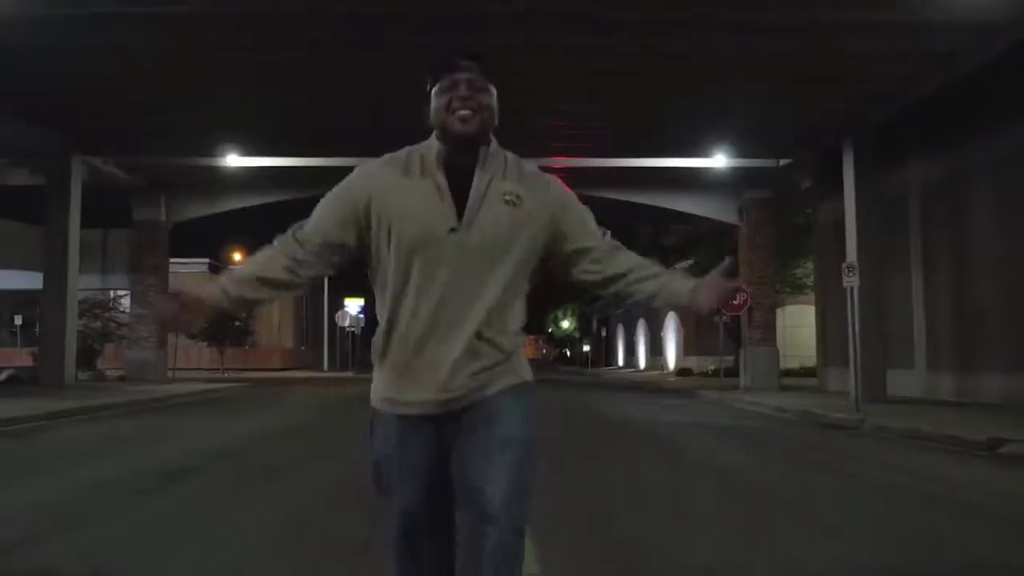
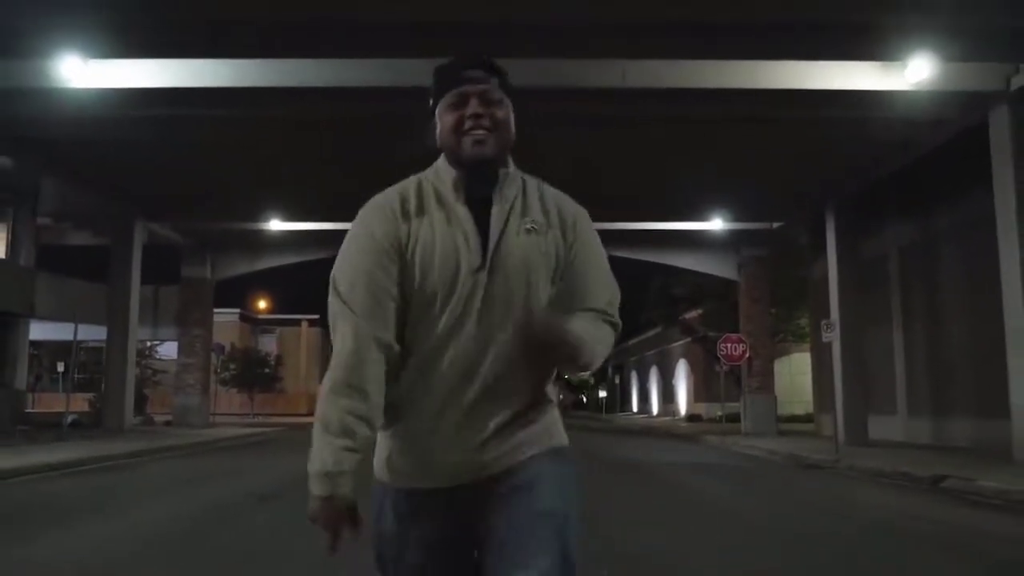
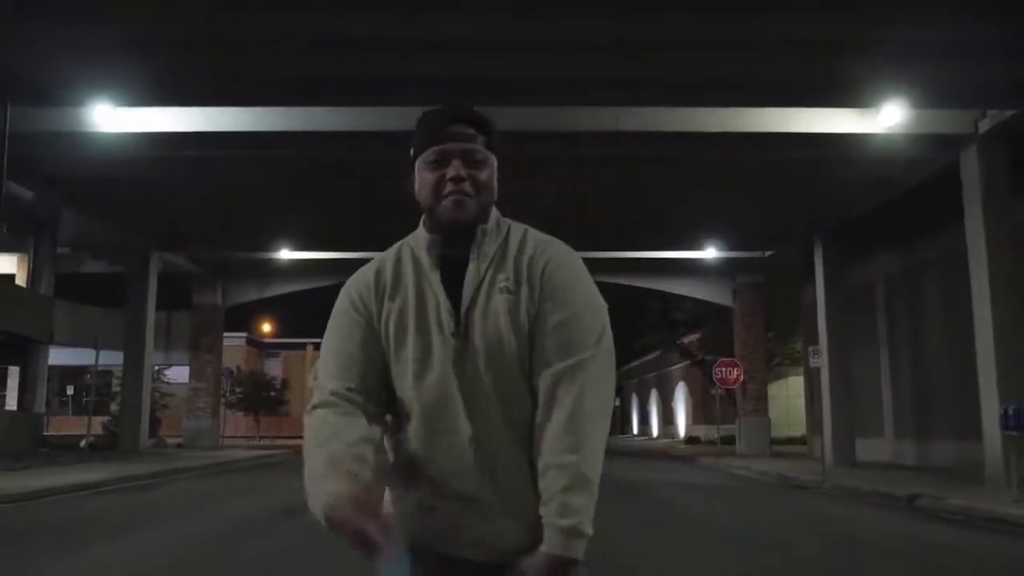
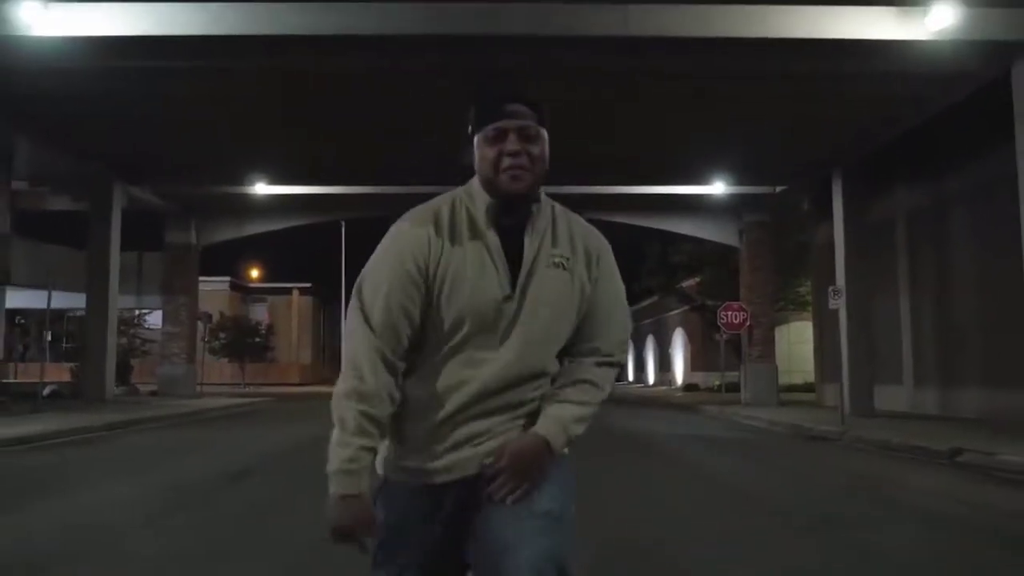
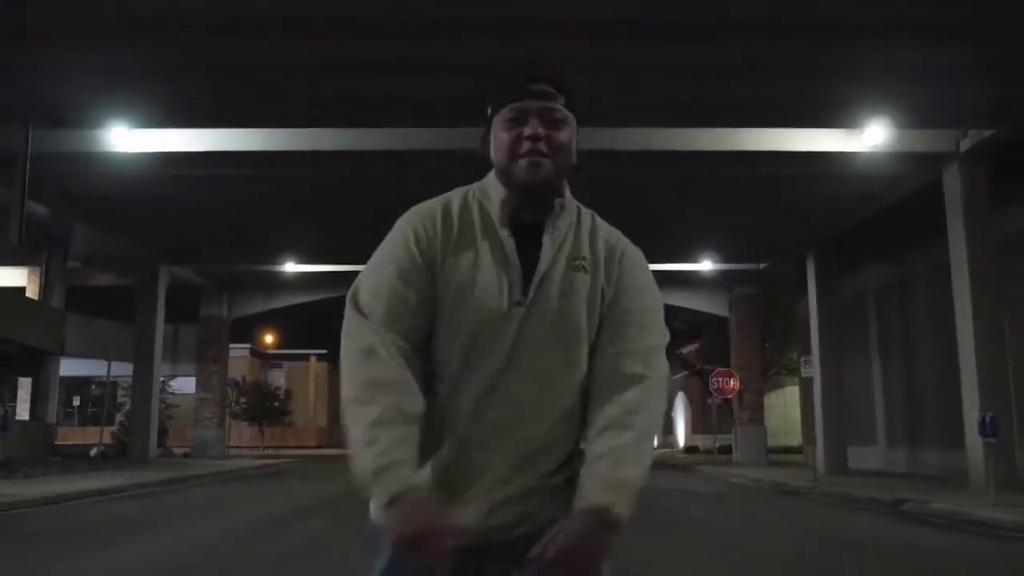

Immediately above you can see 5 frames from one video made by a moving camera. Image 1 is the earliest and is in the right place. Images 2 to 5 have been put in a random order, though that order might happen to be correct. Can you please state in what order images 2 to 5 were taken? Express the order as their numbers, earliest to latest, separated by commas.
4, 2, 3, 5
